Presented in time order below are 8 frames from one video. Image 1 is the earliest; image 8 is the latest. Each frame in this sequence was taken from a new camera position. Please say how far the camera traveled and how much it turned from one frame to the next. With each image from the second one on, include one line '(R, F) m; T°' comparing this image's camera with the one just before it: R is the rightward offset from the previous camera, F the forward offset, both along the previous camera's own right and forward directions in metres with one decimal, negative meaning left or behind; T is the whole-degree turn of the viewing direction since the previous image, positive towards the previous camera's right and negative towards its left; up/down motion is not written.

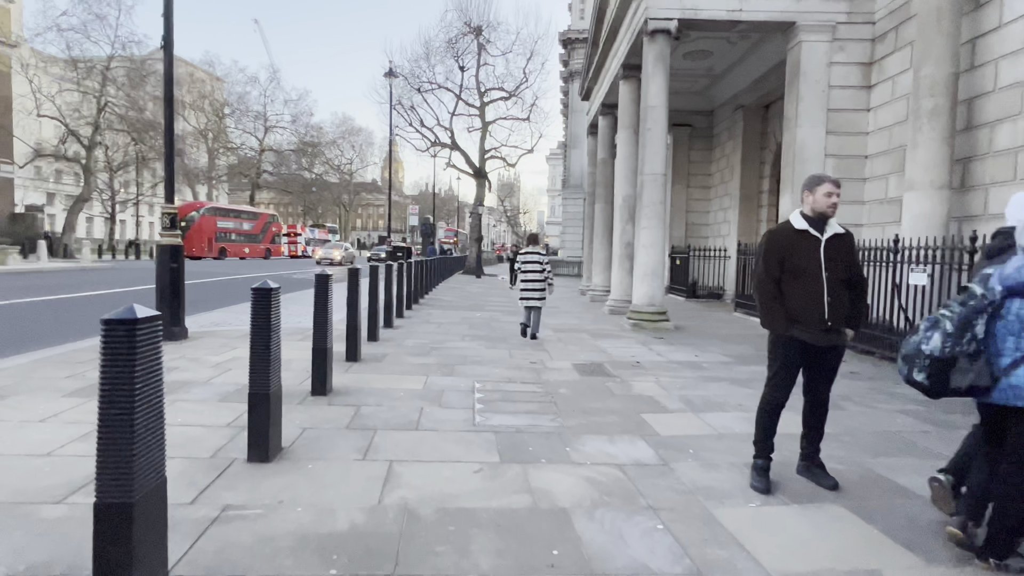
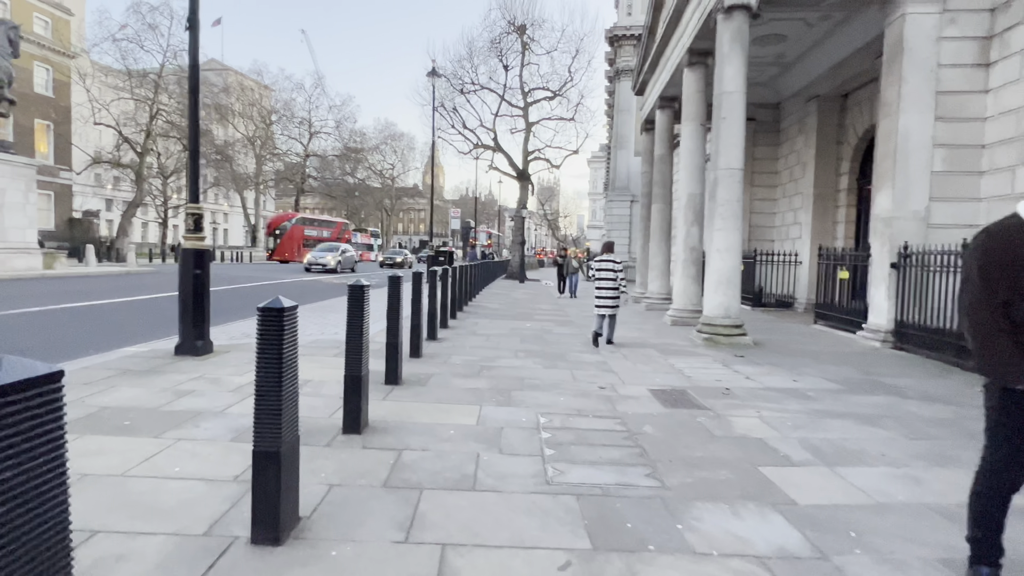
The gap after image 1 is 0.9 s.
(-0.3, +1.1) m; -4°
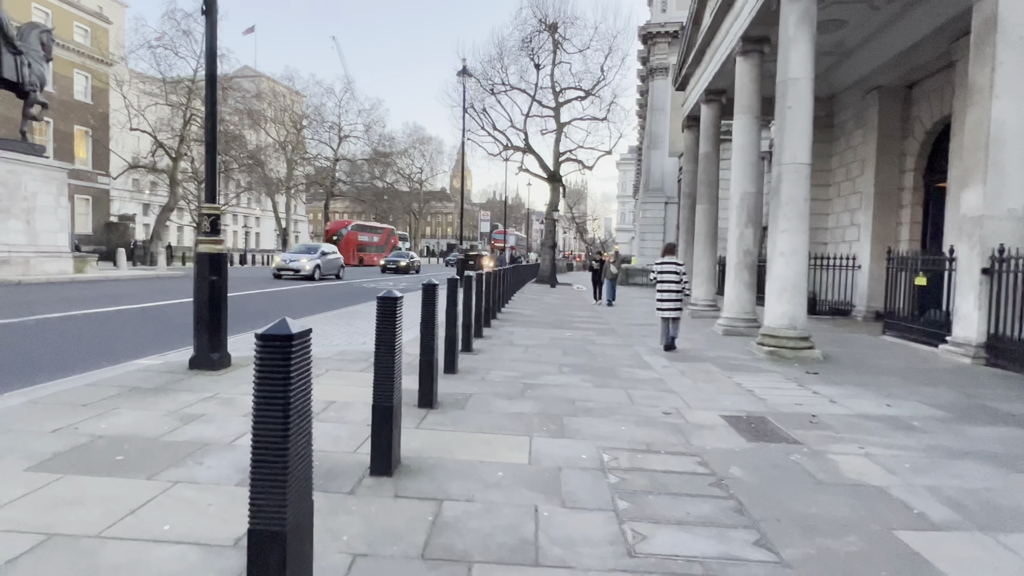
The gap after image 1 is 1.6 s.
(-0.2, +0.8) m; -3°
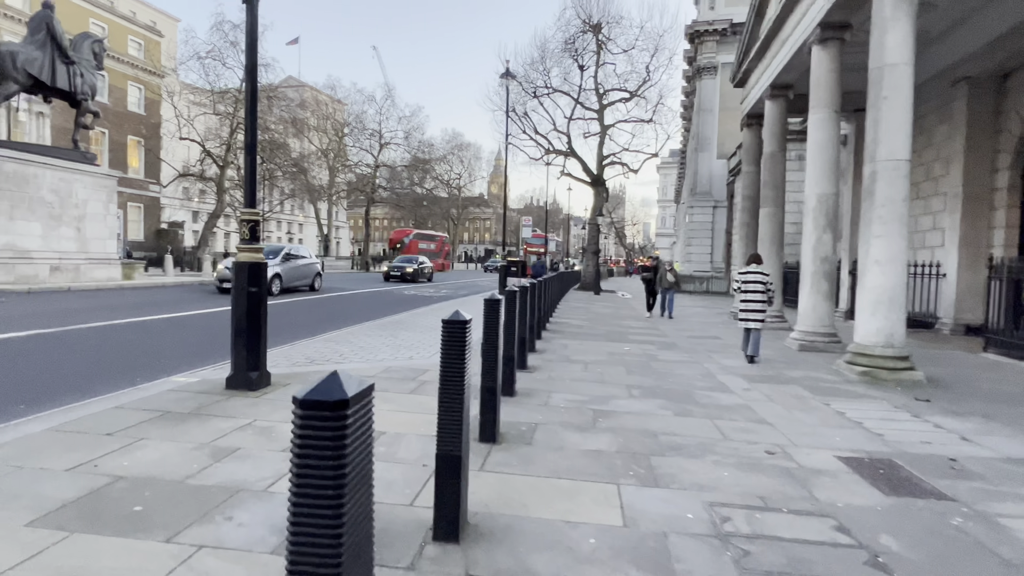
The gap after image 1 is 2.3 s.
(-0.3, +0.7) m; -4°
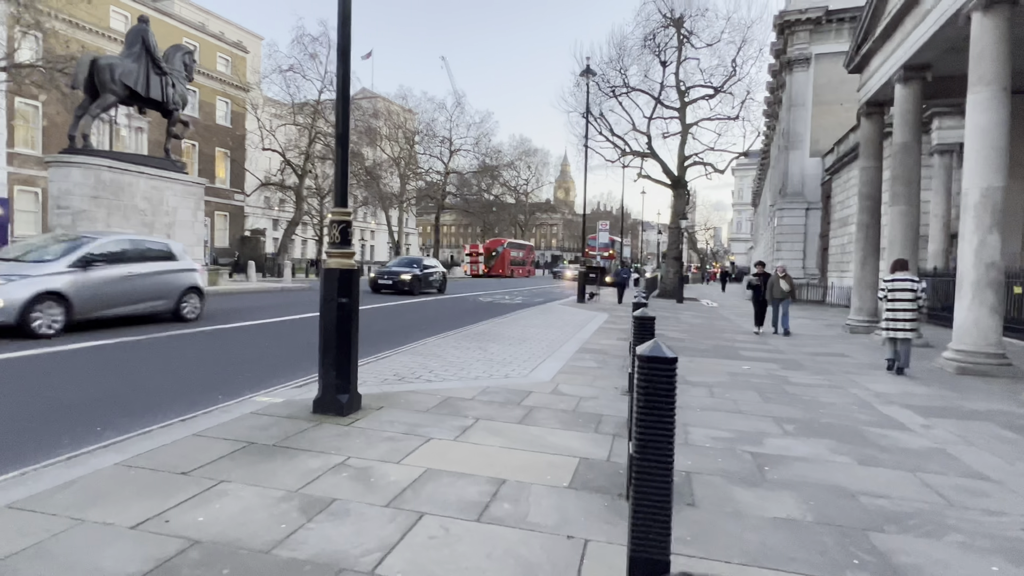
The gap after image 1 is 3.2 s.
(-0.6, +0.9) m; -6°
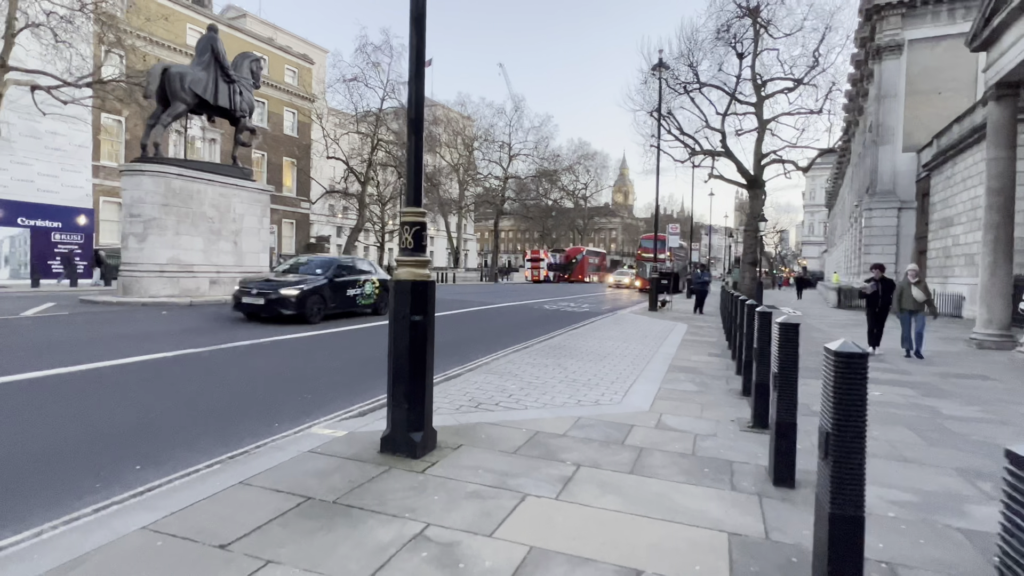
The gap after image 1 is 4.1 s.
(-0.4, +1.0) m; -6°
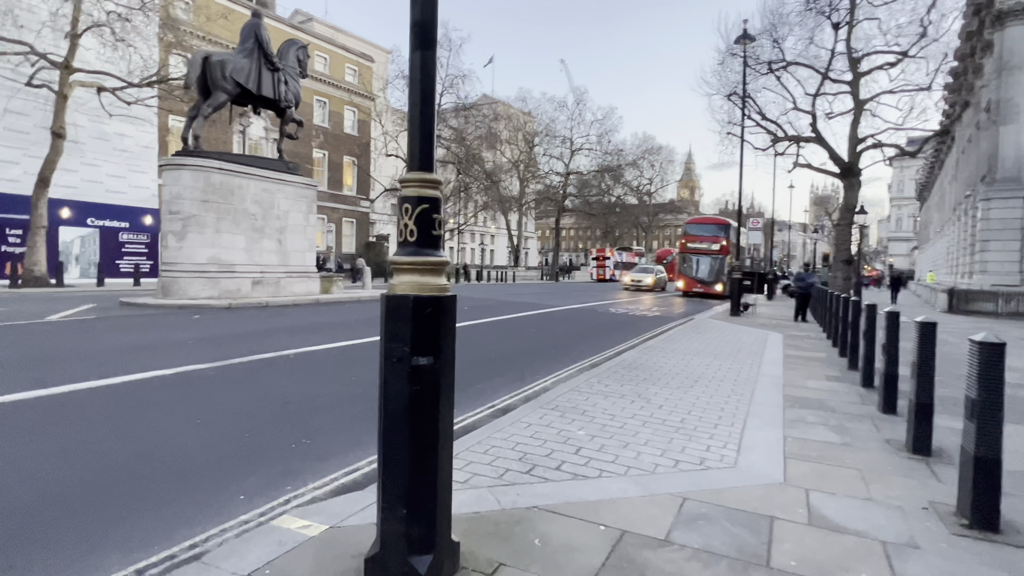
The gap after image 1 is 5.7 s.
(-0.1, +1.8) m; -6°
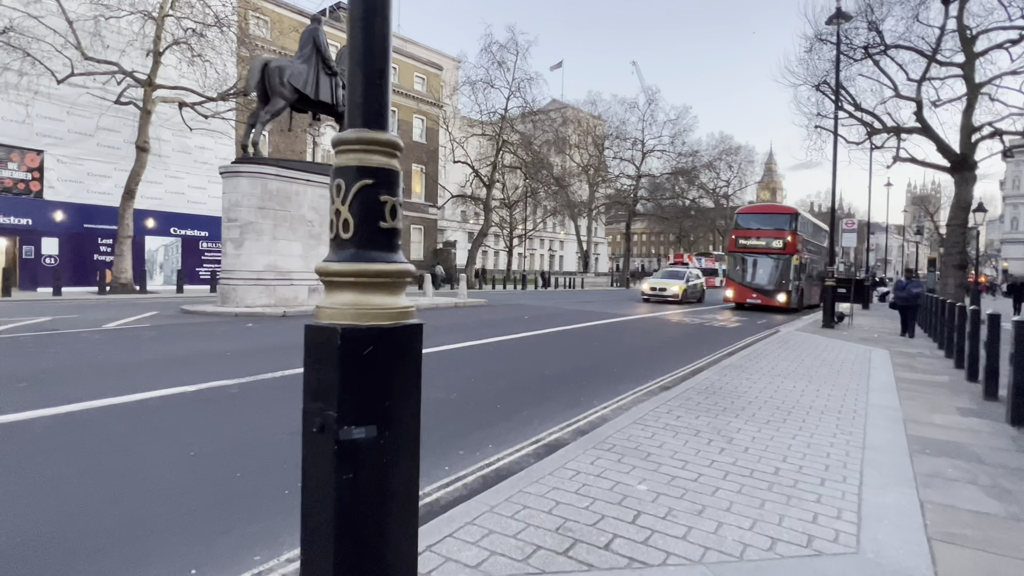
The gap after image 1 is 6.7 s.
(+0.2, +1.0) m; -7°
